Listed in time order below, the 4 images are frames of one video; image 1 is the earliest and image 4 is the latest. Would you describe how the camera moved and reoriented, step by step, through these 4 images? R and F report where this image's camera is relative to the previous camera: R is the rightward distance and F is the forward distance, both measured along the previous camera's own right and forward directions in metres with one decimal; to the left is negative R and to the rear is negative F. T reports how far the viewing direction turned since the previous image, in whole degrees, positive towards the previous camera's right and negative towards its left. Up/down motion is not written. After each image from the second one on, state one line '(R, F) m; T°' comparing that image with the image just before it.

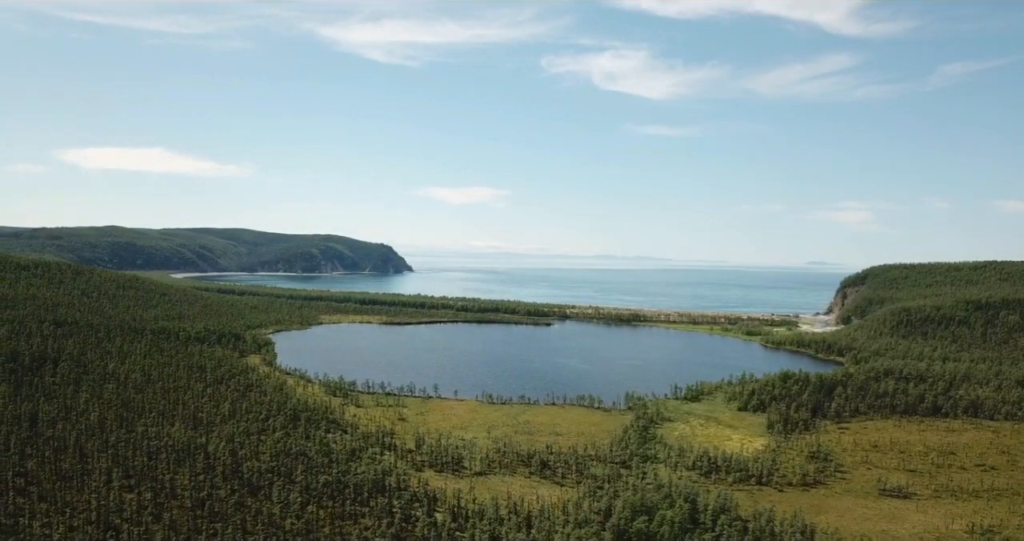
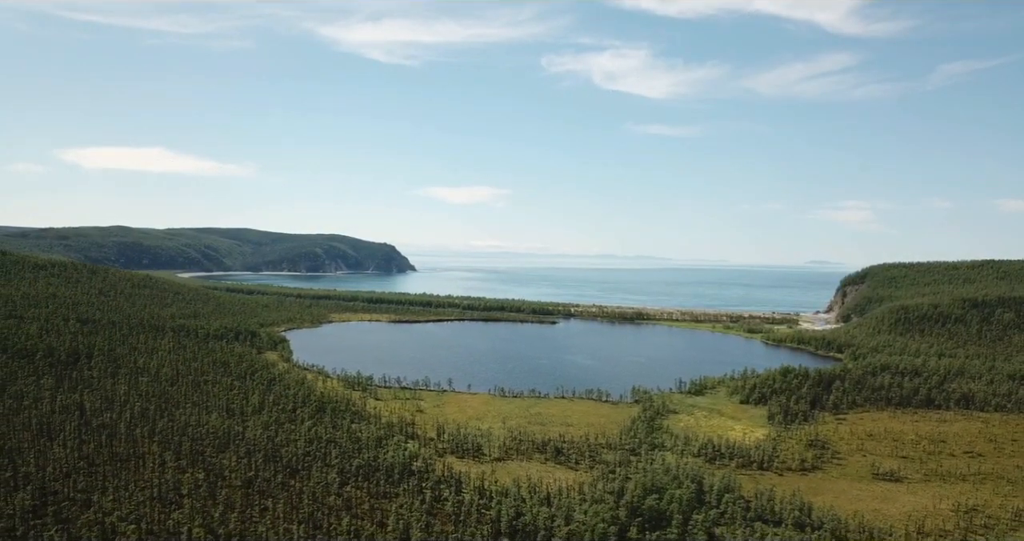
(-1.0, -2.6) m; 0°
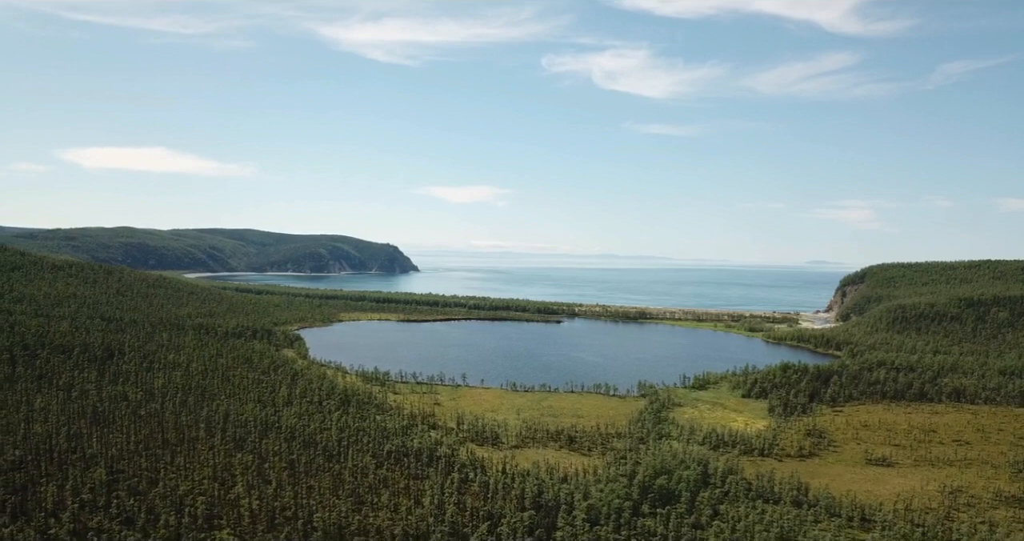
(-1.1, -2.8) m; 0°
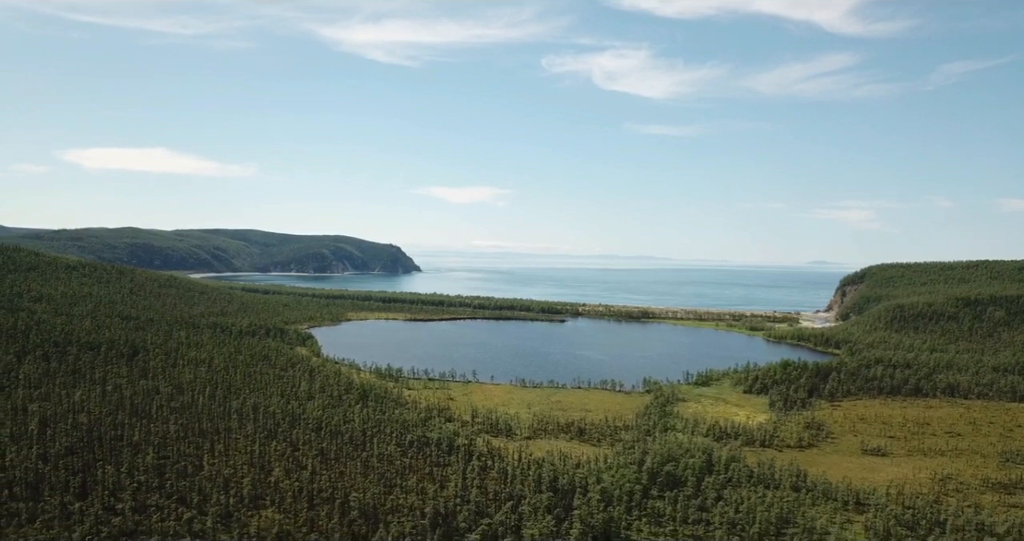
(-0.9, -2.2) m; 0°
